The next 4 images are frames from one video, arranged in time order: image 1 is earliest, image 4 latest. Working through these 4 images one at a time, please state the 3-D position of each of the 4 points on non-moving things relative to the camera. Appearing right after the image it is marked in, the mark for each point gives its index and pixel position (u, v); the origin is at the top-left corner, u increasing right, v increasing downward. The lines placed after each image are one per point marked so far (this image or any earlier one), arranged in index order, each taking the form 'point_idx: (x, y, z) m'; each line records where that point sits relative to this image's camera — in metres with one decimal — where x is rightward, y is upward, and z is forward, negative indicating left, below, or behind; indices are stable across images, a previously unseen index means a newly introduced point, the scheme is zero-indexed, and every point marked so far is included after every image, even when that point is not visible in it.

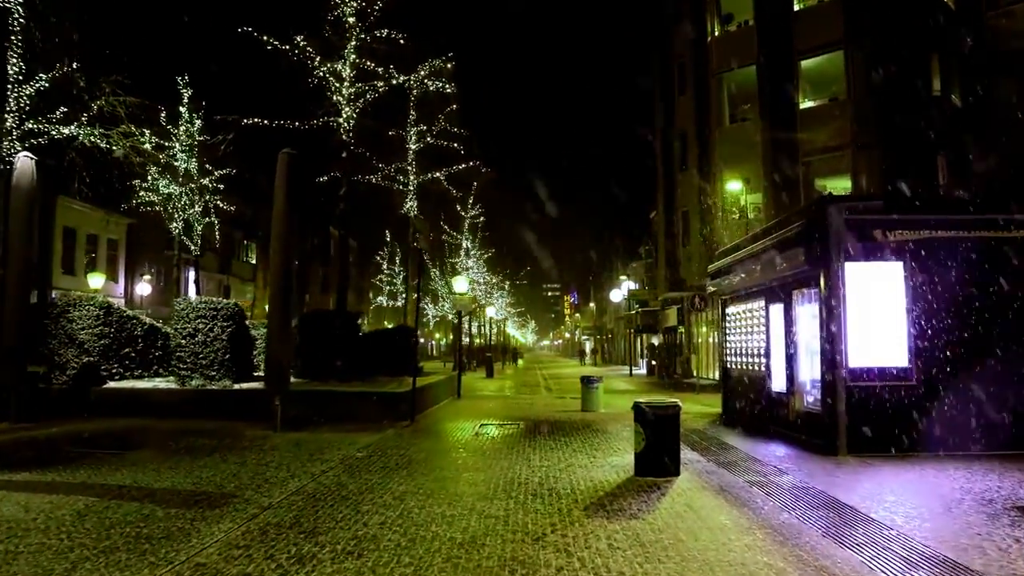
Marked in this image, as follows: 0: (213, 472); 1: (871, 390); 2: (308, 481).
0: (-3.8, -2.4, +9.9) m
1: (+5.4, -1.5, +11.6) m
2: (-2.6, -2.4, +9.7) m
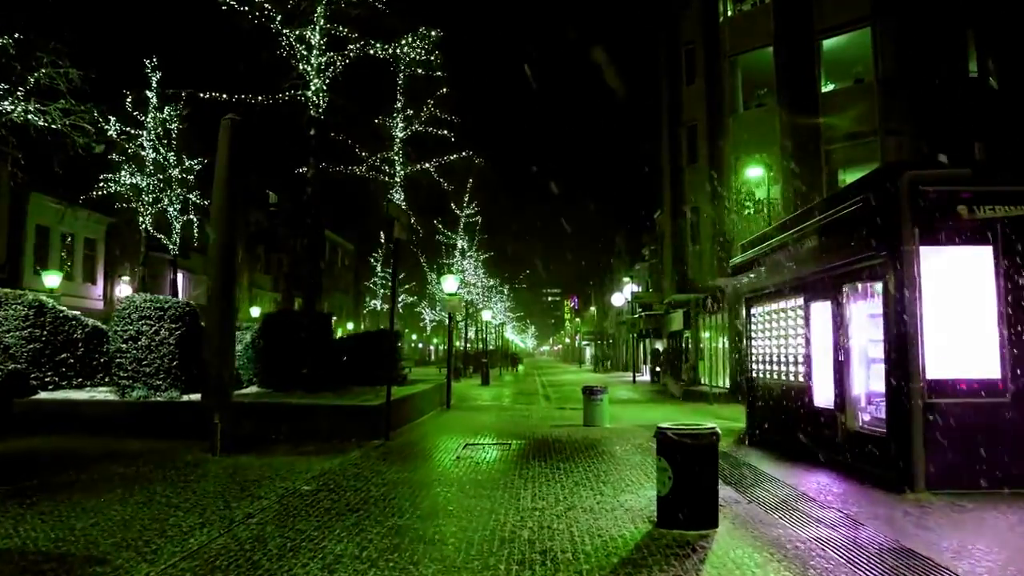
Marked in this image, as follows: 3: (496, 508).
0: (-4.0, -2.2, +7.5) m
1: (+5.2, -1.4, +9.1) m
2: (-2.7, -2.3, +7.3) m
3: (-0.2, -2.3, +8.3) m
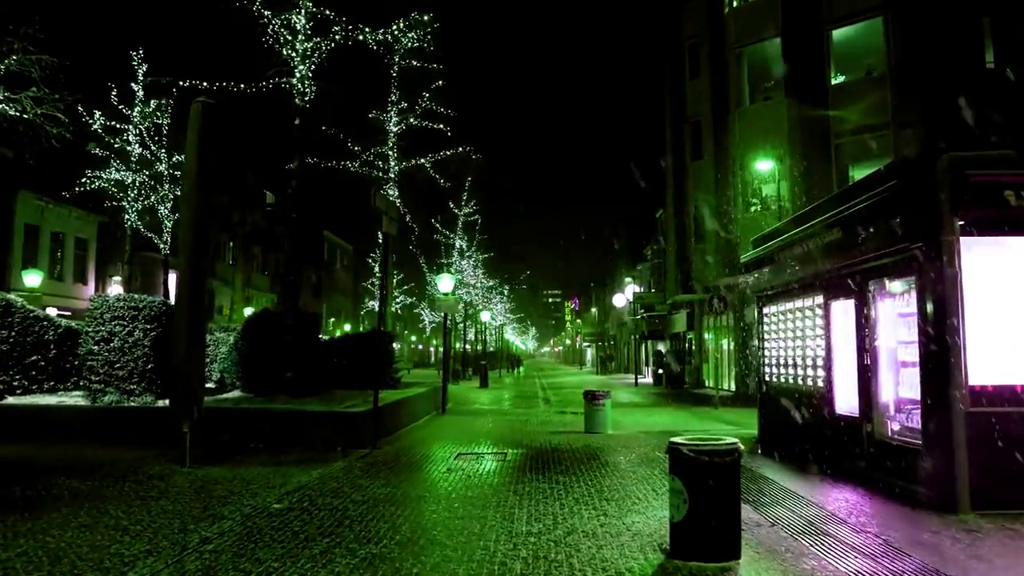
0: (-4.1, -2.2, +6.5) m
1: (+5.1, -1.4, +8.1) m
2: (-2.8, -2.3, +6.3) m
3: (-0.2, -2.3, +7.3) m
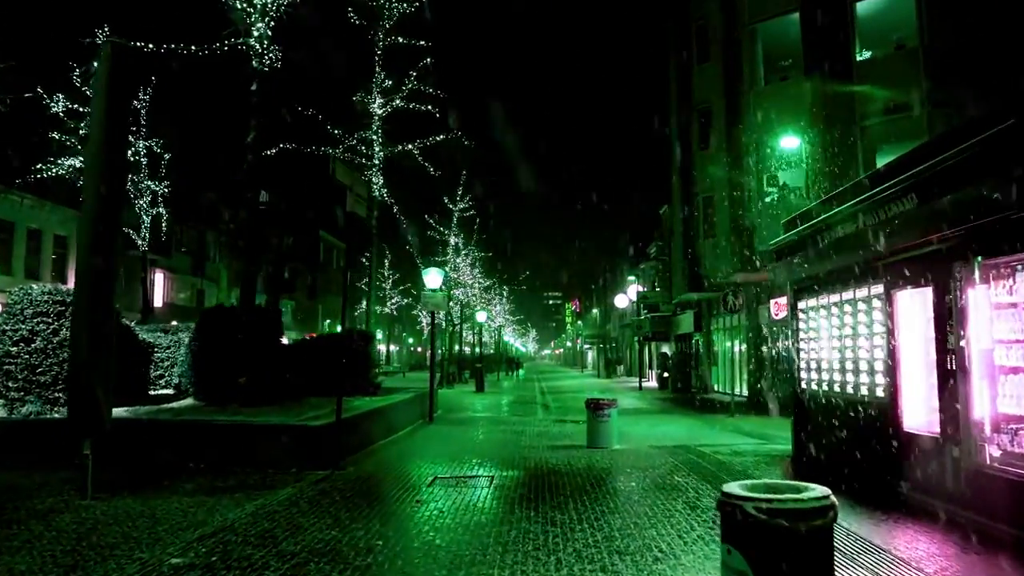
0: (-4.3, -2.0, +4.3) m
1: (+5.0, -1.2, +5.9) m
2: (-3.0, -2.1, +4.1) m
3: (-0.4, -2.1, +5.1) m
